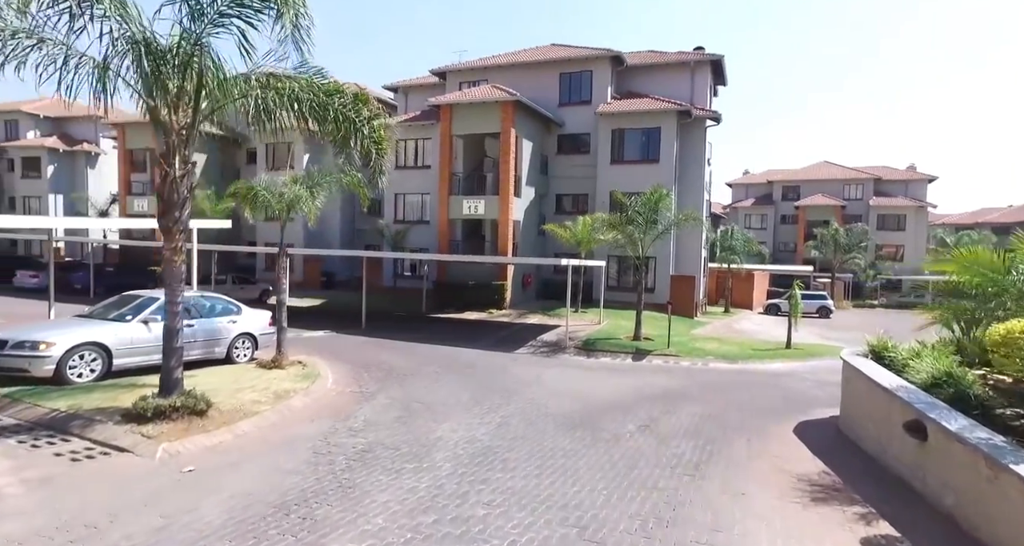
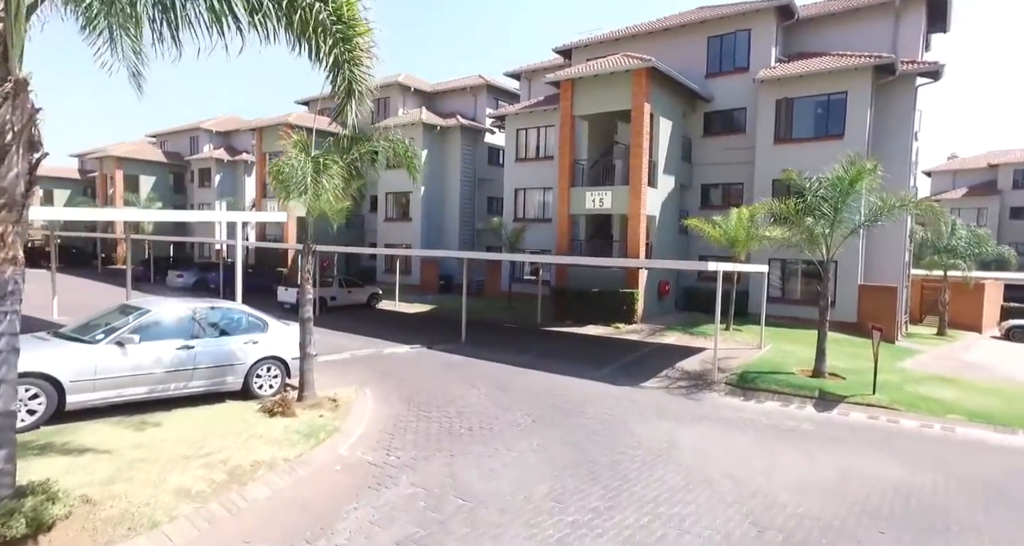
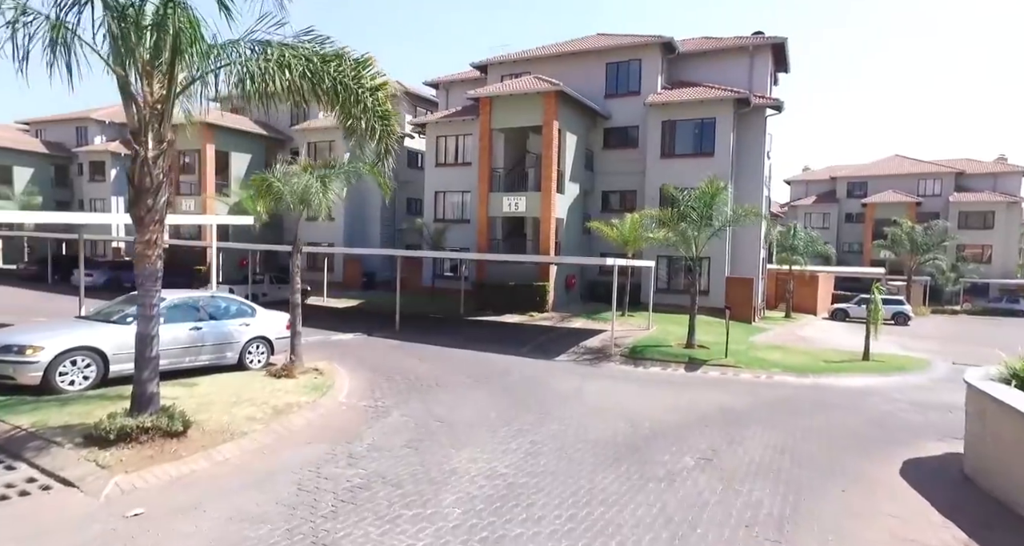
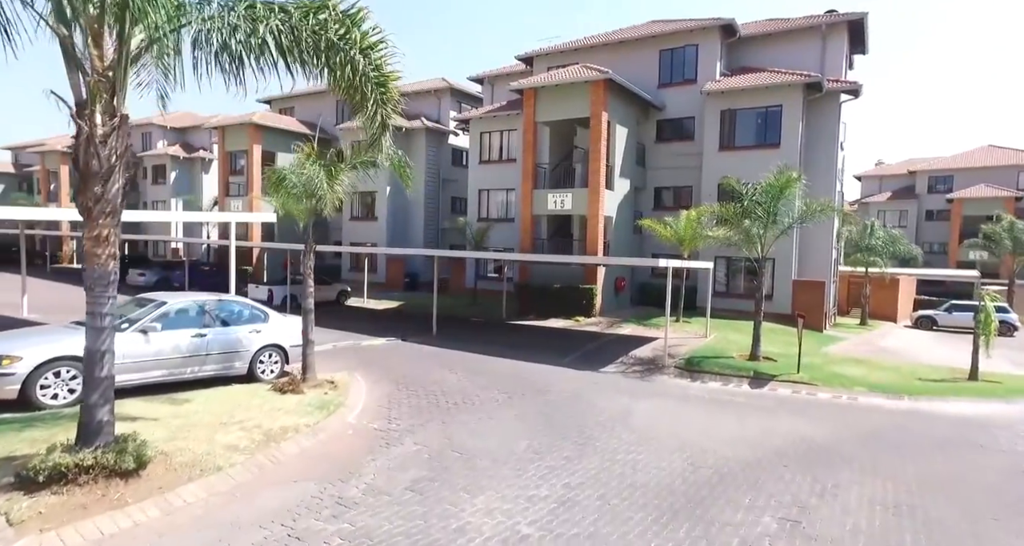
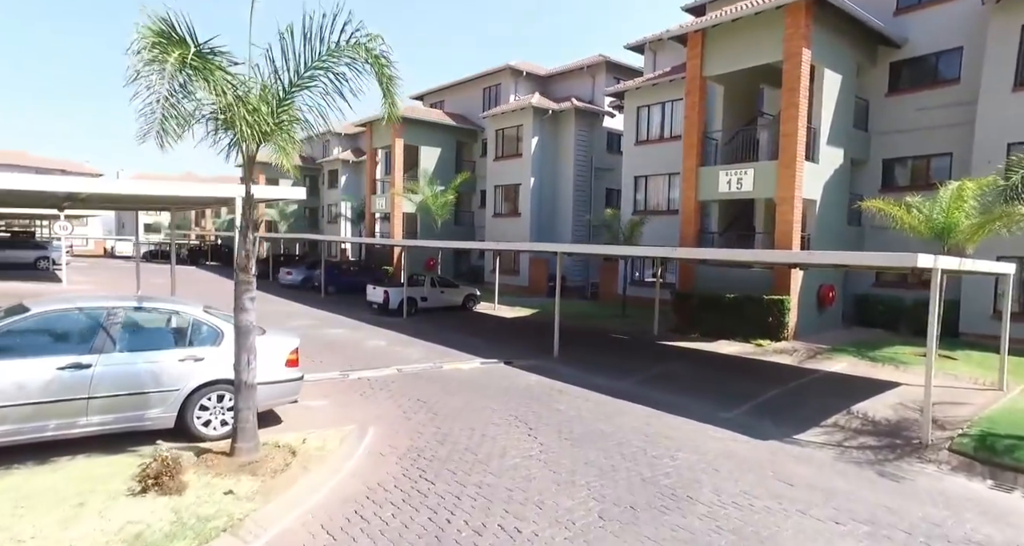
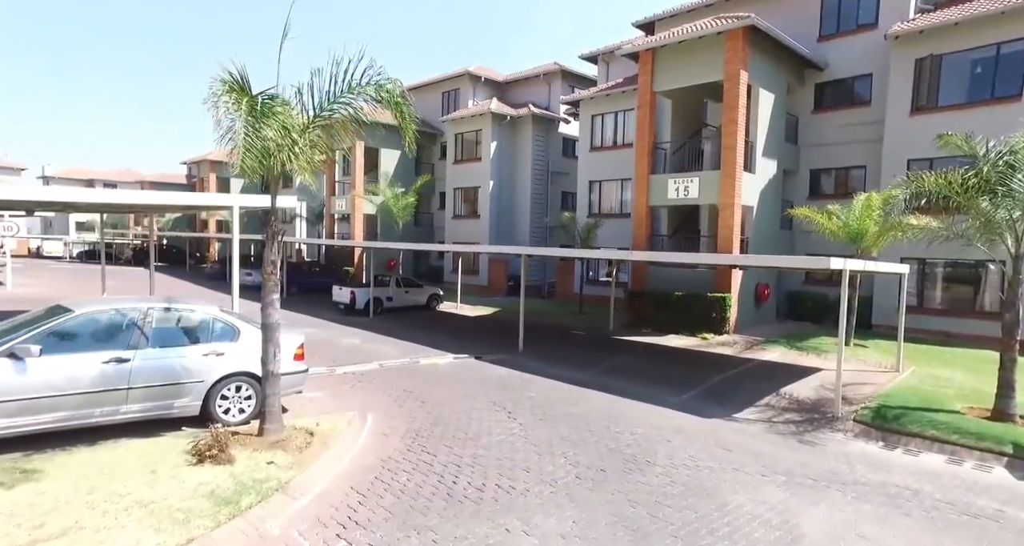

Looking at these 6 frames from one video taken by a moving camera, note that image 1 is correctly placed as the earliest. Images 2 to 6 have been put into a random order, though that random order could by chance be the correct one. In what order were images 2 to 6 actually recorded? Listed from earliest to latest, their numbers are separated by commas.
3, 4, 2, 6, 5
